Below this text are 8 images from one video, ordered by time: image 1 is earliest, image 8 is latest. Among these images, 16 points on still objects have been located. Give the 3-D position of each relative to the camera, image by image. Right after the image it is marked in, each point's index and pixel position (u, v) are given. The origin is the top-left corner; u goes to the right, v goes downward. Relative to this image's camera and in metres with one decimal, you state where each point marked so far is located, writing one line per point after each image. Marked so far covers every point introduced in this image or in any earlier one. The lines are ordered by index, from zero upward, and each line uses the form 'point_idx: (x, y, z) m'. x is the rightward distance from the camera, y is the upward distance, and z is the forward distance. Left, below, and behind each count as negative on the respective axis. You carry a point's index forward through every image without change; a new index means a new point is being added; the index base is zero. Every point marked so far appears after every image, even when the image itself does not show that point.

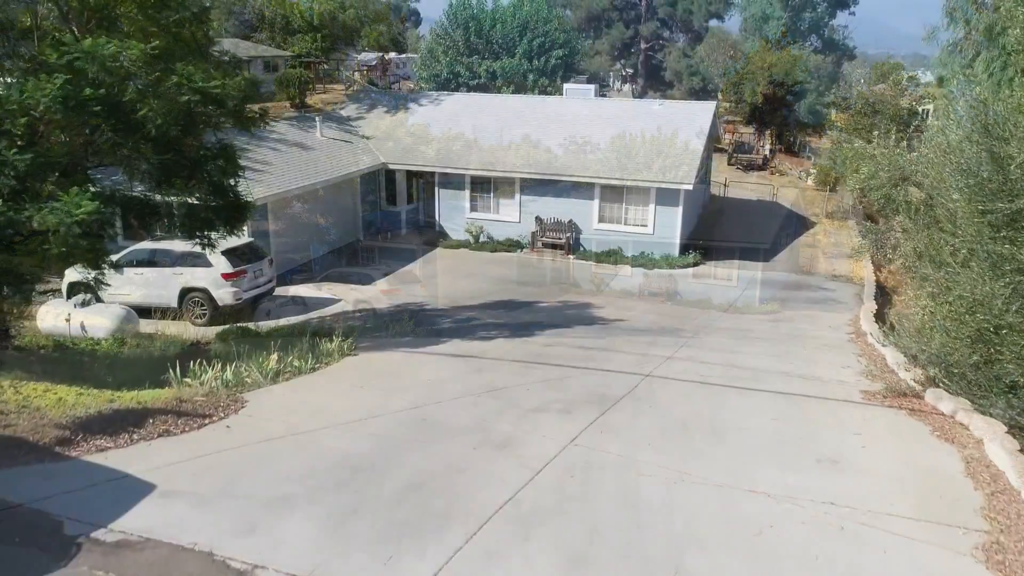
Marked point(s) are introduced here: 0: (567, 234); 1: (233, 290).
0: (+1.4, +1.4, +18.7) m
1: (-5.1, 0.0, +13.1) m
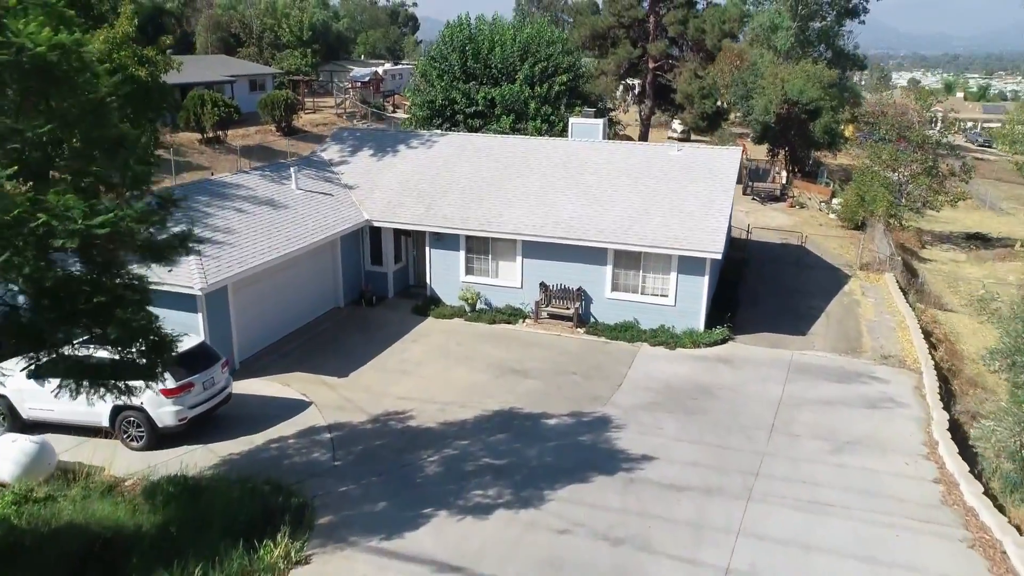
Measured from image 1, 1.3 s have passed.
0: (+1.4, -0.4, +16.4) m
1: (-5.1, -1.8, +10.8) m
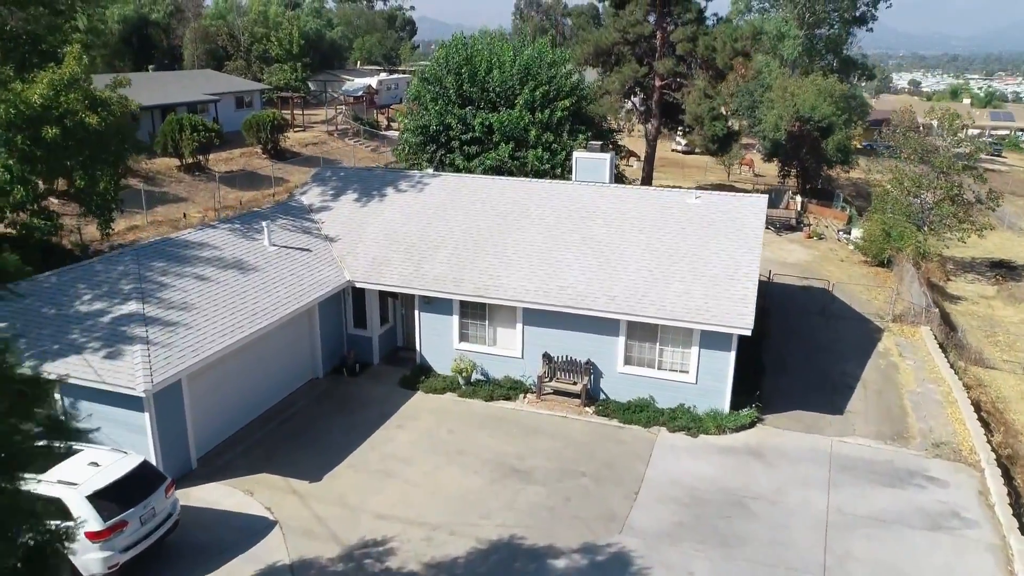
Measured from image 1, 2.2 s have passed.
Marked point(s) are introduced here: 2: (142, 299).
0: (+1.4, -1.8, +14.5) m
1: (-5.1, -3.3, +8.9) m
2: (-6.4, -0.2, +12.4) m
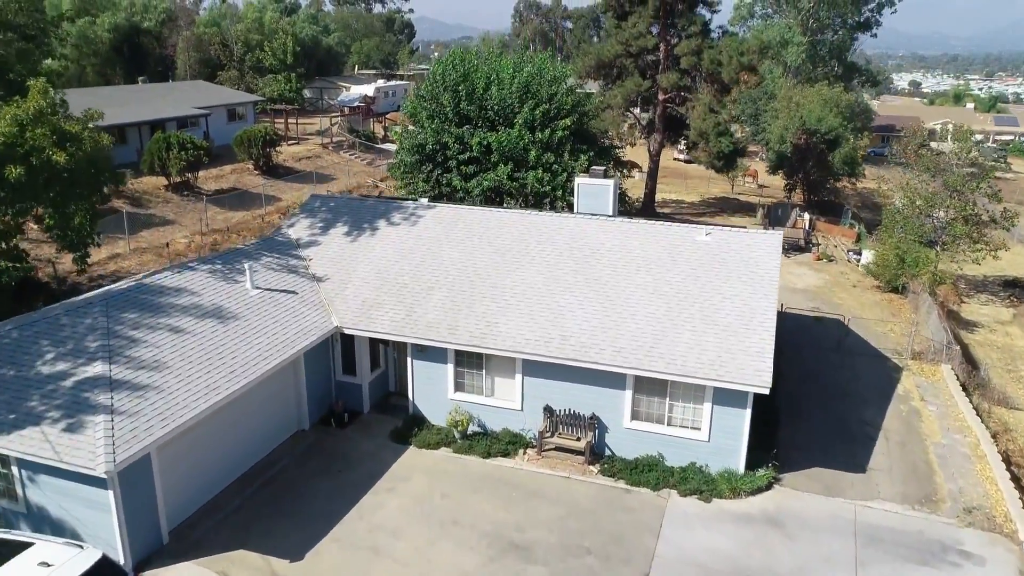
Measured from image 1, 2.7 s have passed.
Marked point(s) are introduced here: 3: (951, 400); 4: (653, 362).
0: (+1.4, -2.8, +13.6) m
1: (-5.1, -4.2, +7.9) m
2: (-6.4, -1.1, +11.4) m
3: (+10.2, -2.6, +16.7) m
4: (+2.5, -1.3, +12.8) m
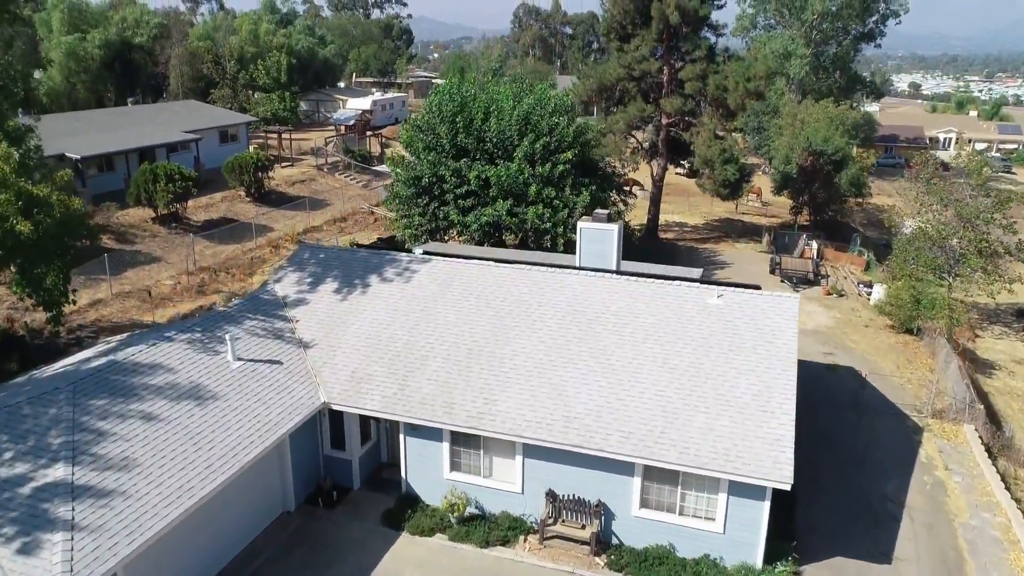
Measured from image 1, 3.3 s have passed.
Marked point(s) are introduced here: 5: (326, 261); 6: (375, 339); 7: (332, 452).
0: (+1.4, -4.1, +12.6) m
1: (-5.1, -5.6, +7.0) m
2: (-6.4, -2.5, +10.5) m
3: (+10.2, -4.0, +15.8) m
4: (+2.5, -2.7, +11.9) m
5: (-4.5, +0.6, +17.2) m
6: (-2.8, -1.0, +14.8) m
7: (-3.6, -3.3, +14.3) m
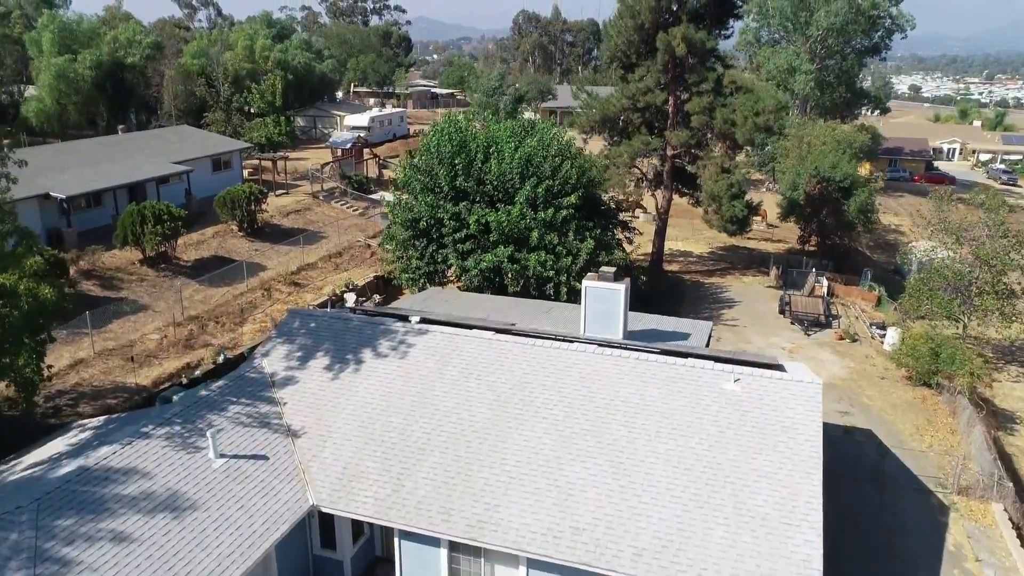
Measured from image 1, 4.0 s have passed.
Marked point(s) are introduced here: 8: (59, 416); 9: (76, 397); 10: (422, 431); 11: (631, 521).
0: (+1.4, -5.8, +11.7) m
1: (-5.0, -7.2, +6.0) m
2: (-6.4, -4.2, +9.5) m
3: (+10.3, -5.6, +14.8) m
4: (+2.6, -4.3, +10.9) m
5: (-4.4, -1.0, +16.2) m
6: (-2.8, -2.7, +13.8) m
7: (-3.5, -4.9, +13.3) m
8: (-11.0, -3.1, +17.4) m
9: (-11.2, -2.8, +18.4) m
10: (-1.7, -2.7, +13.6) m
11: (+1.9, -3.8, +11.6) m
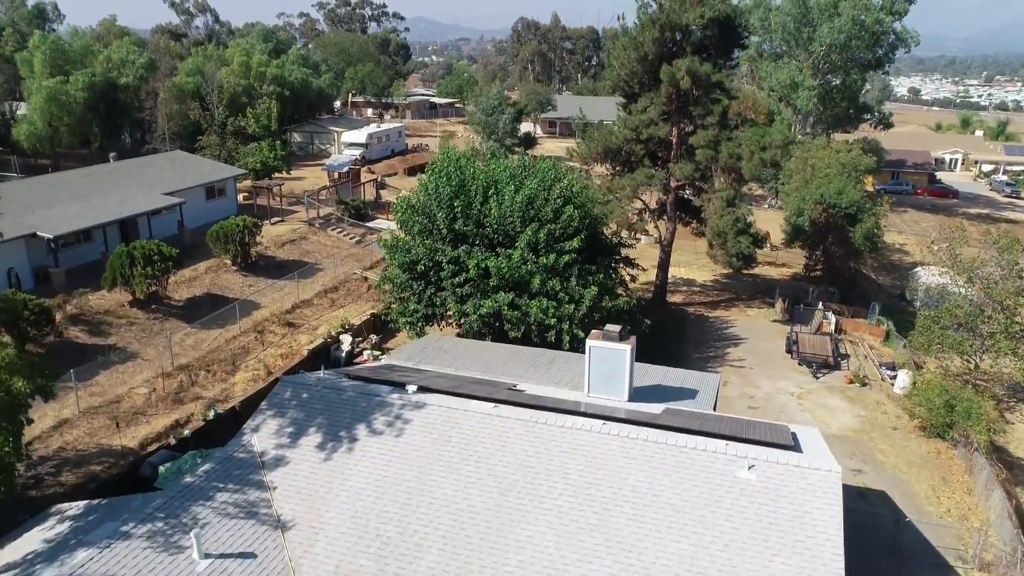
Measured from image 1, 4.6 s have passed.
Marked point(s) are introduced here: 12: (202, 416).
0: (+1.5, -7.3, +10.9) m
1: (-5.0, -8.8, +5.3) m
2: (-6.3, -5.7, +8.8) m
3: (+10.3, -7.1, +14.1) m
4: (+2.6, -5.8, +10.2) m
5: (-4.4, -2.5, +15.5) m
6: (-2.7, -4.2, +13.1) m
7: (-3.5, -6.4, +12.6) m
8: (-11.0, -4.6, +16.7) m
9: (-11.2, -4.3, +17.6) m
10: (-1.7, -4.2, +12.9) m
11: (+2.0, -5.3, +10.9) m
12: (-8.6, -3.6, +20.0) m
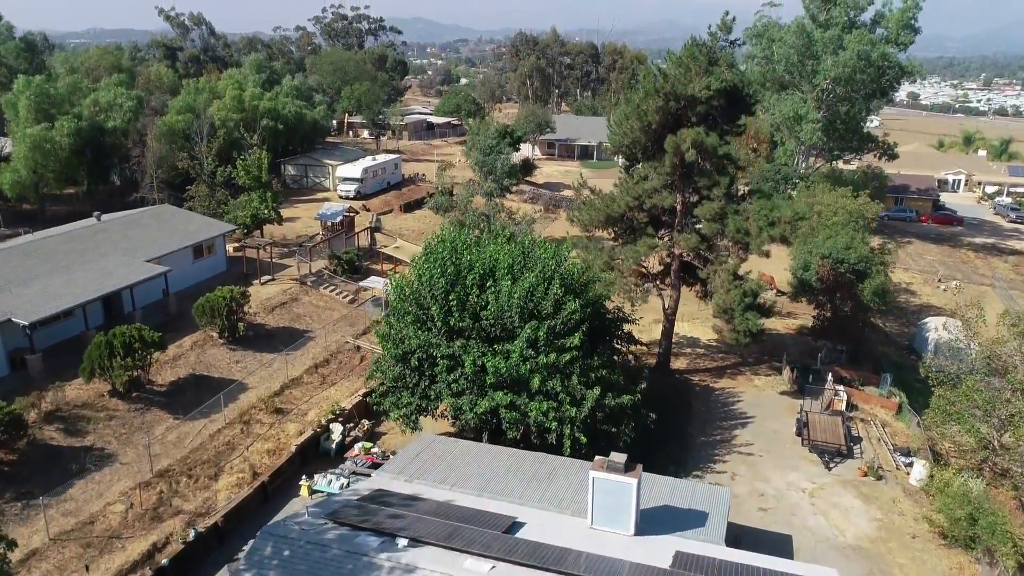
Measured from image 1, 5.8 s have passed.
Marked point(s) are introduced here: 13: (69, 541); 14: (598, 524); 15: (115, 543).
0: (+1.5, -10.3, +9.8) m
1: (-5.0, -11.8, +4.1) m
2: (-6.3, -8.7, +7.6) m
3: (+10.3, -10.1, +13.0) m
4: (+2.6, -8.9, +9.0) m
5: (-4.4, -5.6, +14.3) m
6: (-2.7, -7.2, +11.9) m
7: (-3.5, -9.5, +11.4) m
8: (-11.0, -7.7, +15.5) m
9: (-11.2, -7.3, +16.5) m
10: (-1.7, -7.3, +11.7) m
11: (+2.0, -8.3, +9.8) m
12: (-8.7, -6.6, +18.8) m
13: (-11.4, -6.5, +18.5) m
14: (+2.1, -5.6, +17.2) m
15: (-10.3, -6.6, +18.6) m
